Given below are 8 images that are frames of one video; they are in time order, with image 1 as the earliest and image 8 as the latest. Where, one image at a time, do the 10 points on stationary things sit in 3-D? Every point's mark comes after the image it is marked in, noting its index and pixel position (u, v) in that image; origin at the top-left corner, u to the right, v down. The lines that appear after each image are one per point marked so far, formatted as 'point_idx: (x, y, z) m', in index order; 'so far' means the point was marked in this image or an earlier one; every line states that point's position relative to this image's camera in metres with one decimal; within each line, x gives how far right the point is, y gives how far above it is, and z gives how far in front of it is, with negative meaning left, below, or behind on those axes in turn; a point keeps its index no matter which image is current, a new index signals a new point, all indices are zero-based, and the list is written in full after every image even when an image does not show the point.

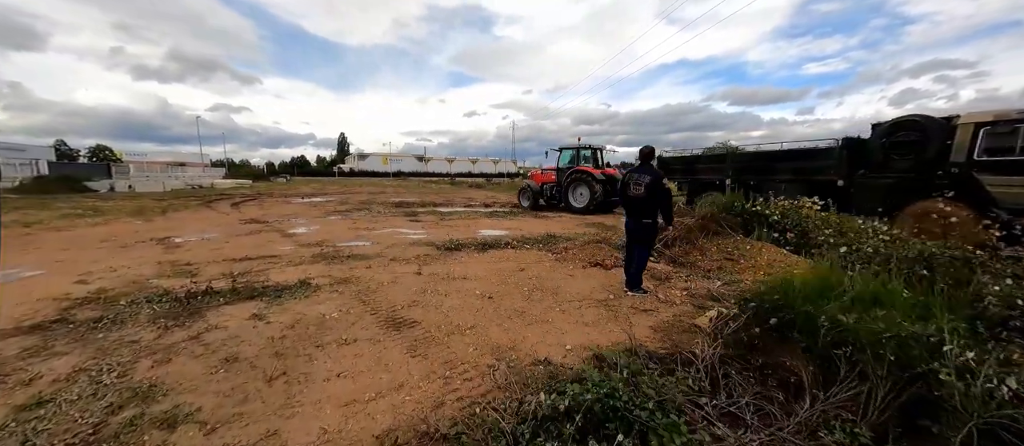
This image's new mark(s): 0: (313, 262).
0: (-3.1, -0.6, +5.6) m
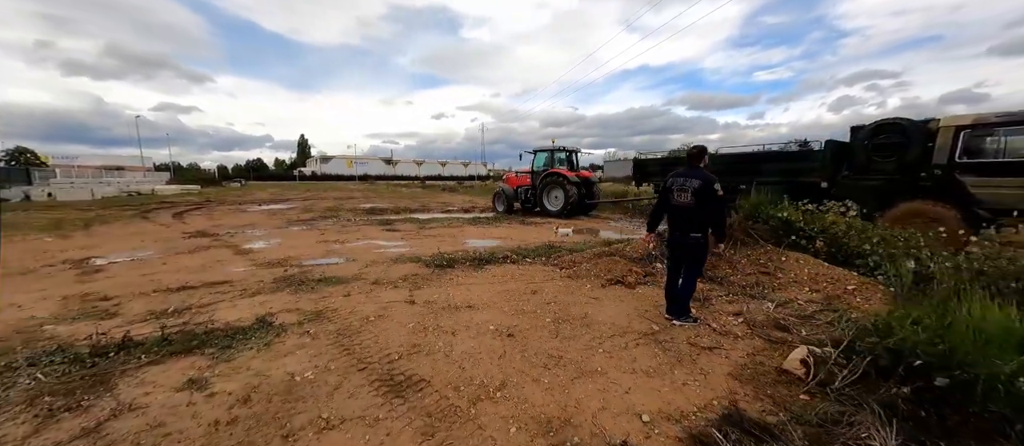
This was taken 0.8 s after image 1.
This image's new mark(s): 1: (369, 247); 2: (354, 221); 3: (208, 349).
0: (-2.9, -0.8, +4.5) m
1: (-3.0, -0.5, +7.6) m
2: (-5.4, +0.1, +12.5) m
3: (-2.5, -1.0, +3.0) m
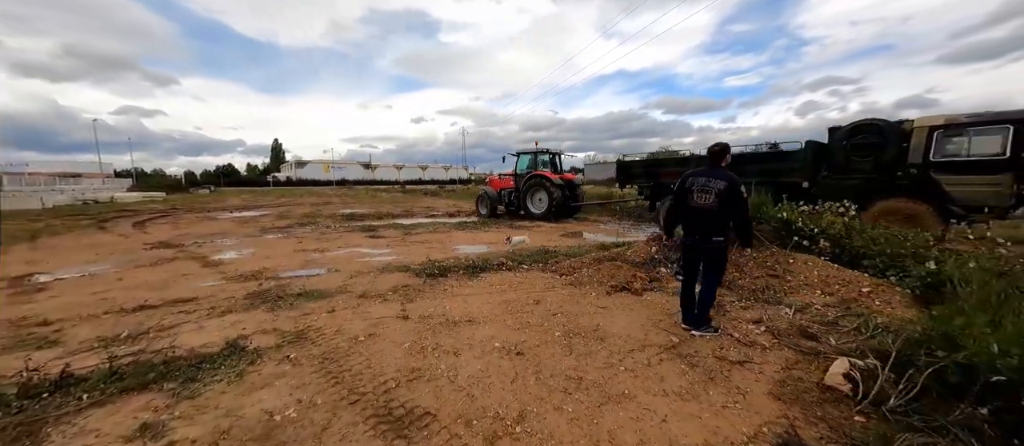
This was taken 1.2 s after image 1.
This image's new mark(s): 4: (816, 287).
0: (-2.9, -0.9, +4.0) m
1: (-3.2, -0.6, +7.1) m
2: (-5.8, -0.2, +11.9) m
3: (-2.4, -1.1, +2.6) m
4: (+3.5, -0.7, +4.2) m
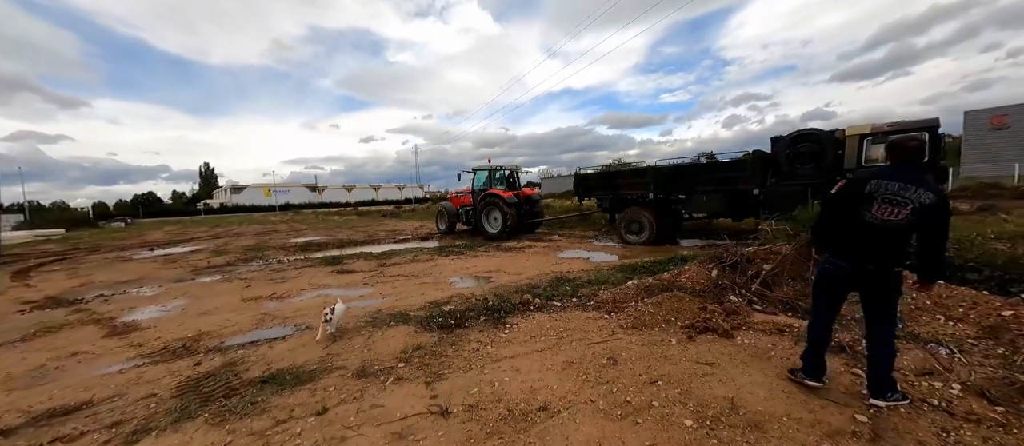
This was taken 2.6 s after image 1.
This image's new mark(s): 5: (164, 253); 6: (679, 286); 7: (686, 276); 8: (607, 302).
0: (-2.3, -1.4, +2.5) m
1: (-2.9, -1.2, +5.6) m
2: (-6.2, -1.1, +10.0) m
3: (-1.6, -1.5, +1.1) m
4: (+4.0, -0.8, +3.5) m
5: (-12.3, -1.1, +12.9) m
6: (+2.1, -0.8, +4.5) m
7: (+2.2, -0.7, +4.6) m
8: (+1.2, -1.0, +4.6) m
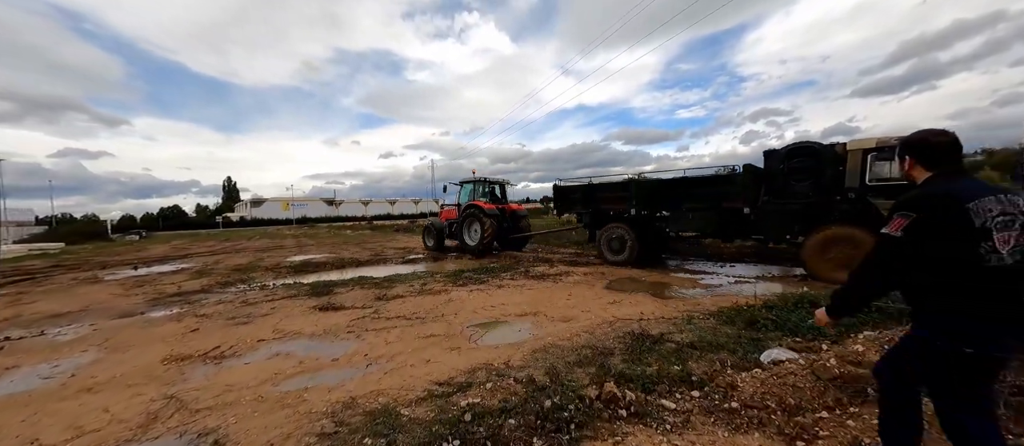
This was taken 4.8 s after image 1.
0: (-1.9, -1.5, +0.5) m
1: (-2.4, -1.5, +3.6) m
2: (-5.4, -1.5, +8.2) m
3: (-1.3, -1.5, -0.9) m
4: (+4.5, -1.1, +1.2) m
5: (-11.4, -1.5, +11.3) m
6: (+2.6, -1.0, +2.3) m
7: (+2.7, -0.9, +2.5) m
8: (+1.7, -1.2, +2.4) m
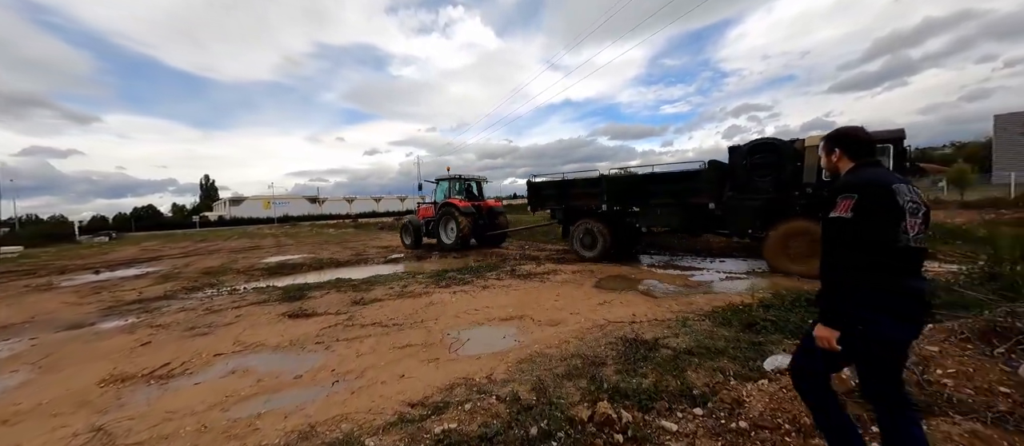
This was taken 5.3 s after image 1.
0: (-1.9, -1.5, +0.1) m
1: (-2.5, -1.5, +3.2) m
2: (-5.7, -1.5, +7.6) m
3: (-1.3, -1.6, -1.3) m
4: (+4.4, -1.0, +1.1) m
5: (-11.8, -1.6, +10.6) m
6: (+2.4, -1.0, +2.0) m
7: (+2.6, -0.9, +2.2) m
8: (+1.6, -1.2, +2.2) m
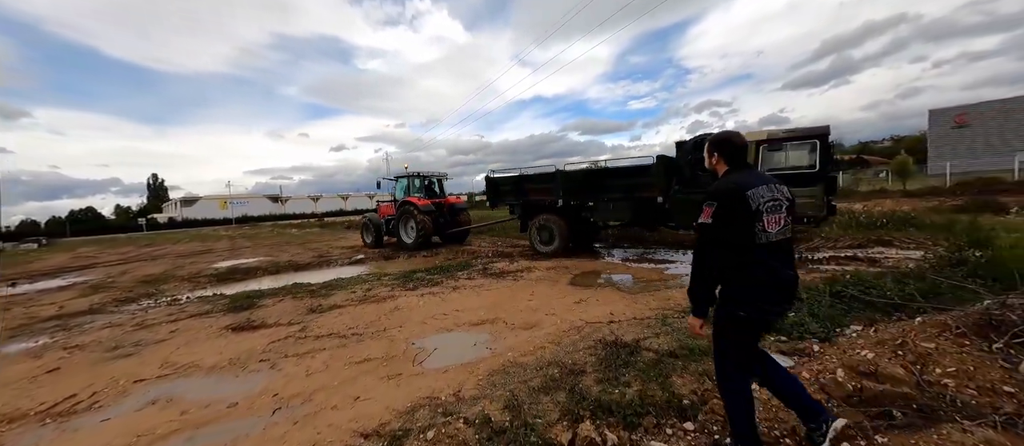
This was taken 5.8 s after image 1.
0: (-1.9, -1.6, -0.4) m
1: (-2.7, -1.5, +2.6) m
2: (-6.3, -1.6, +6.9) m
3: (-1.1, -1.6, -1.7) m
4: (+4.3, -0.9, +1.1) m
5: (-12.6, -1.7, +9.3) m
6: (+2.3, -0.9, +1.9) m
7: (+2.4, -0.9, +2.1) m
8: (+1.4, -1.2, +1.9) m
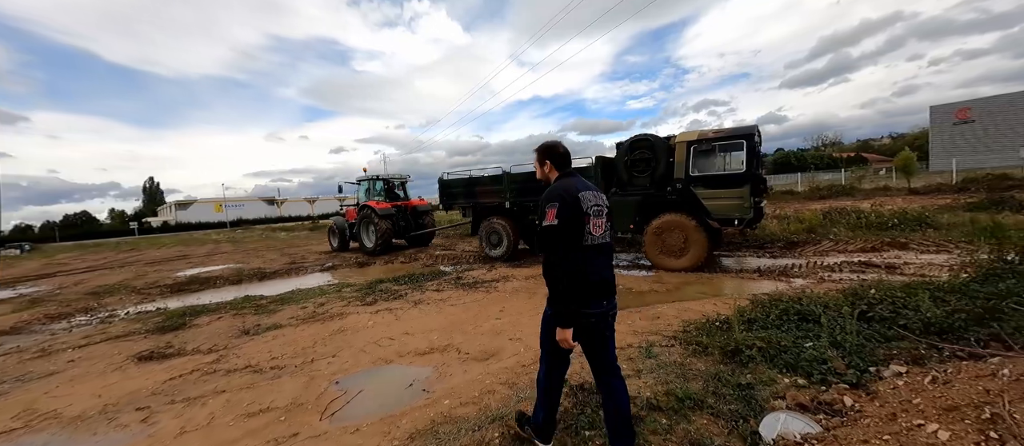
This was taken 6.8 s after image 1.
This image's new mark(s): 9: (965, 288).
0: (-2.4, -1.7, -1.1) m
1: (-3.2, -1.6, +1.9) m
2: (-6.7, -1.7, +6.1) m
3: (-1.6, -1.7, -2.5) m
4: (+3.9, -1.0, +0.3) m
5: (-13.0, -1.9, +8.5) m
6: (+1.8, -1.0, +1.1) m
7: (+2.0, -0.9, +1.3) m
8: (+1.0, -1.2, +1.1) m
9: (+4.4, -0.6, +3.6) m
